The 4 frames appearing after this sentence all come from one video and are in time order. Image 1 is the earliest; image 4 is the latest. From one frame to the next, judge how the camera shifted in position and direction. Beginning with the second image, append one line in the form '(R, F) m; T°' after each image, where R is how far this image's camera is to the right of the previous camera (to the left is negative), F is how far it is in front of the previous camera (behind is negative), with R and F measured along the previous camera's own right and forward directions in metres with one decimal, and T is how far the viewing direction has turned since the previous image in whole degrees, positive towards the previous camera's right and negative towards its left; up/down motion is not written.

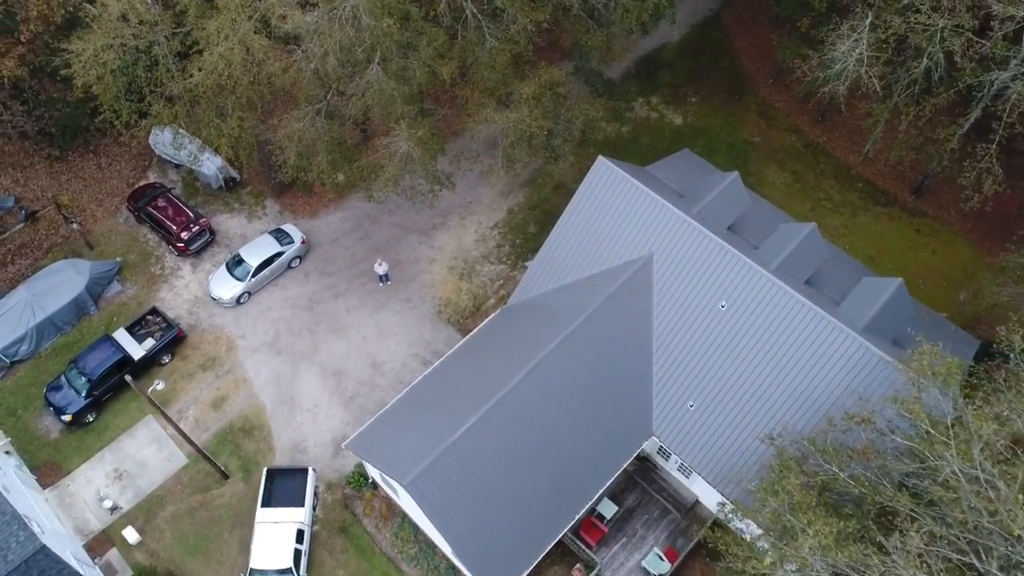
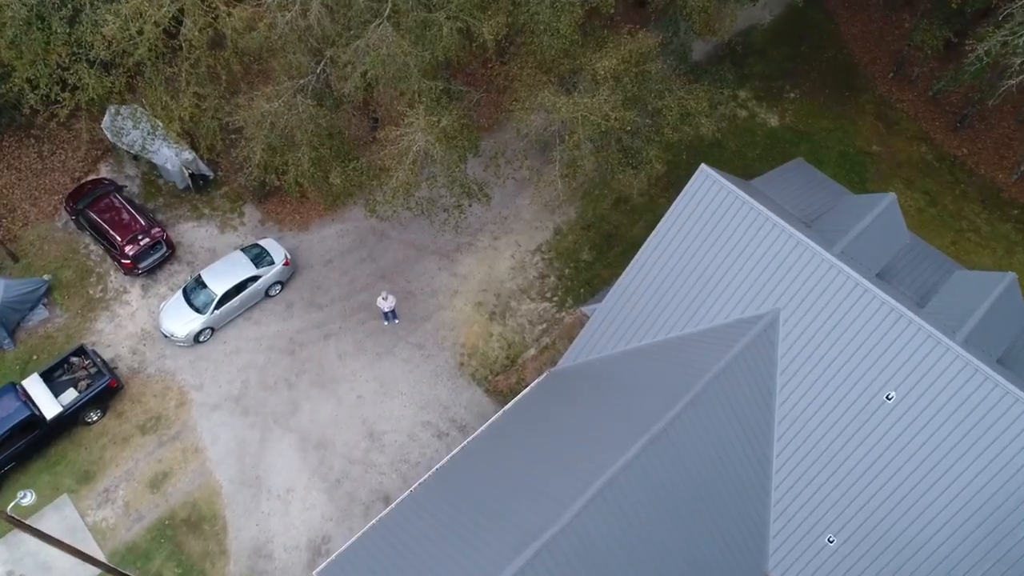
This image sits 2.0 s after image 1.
(-0.8, +7.2) m; -1°
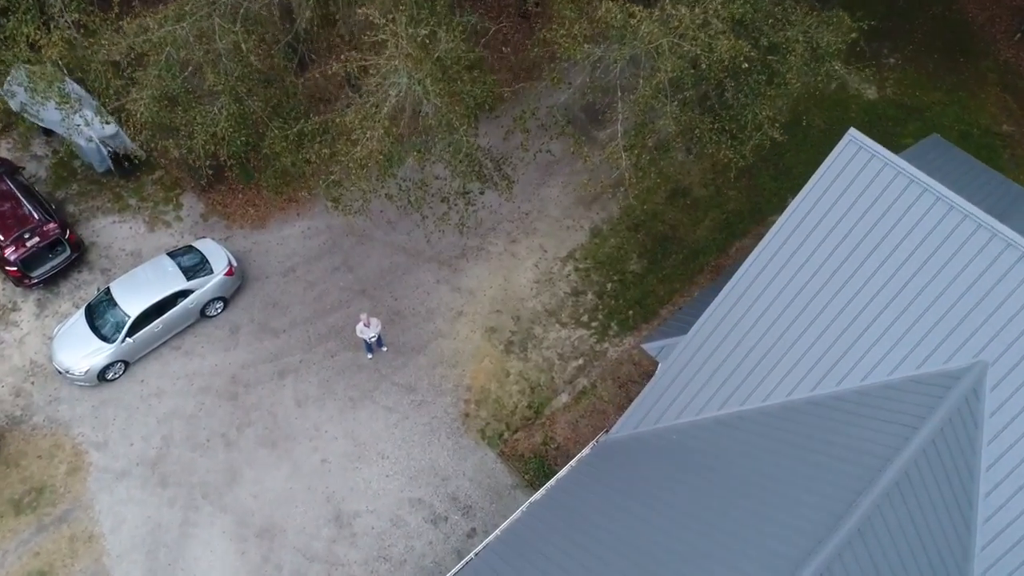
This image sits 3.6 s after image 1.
(-0.4, +6.0) m; 0°
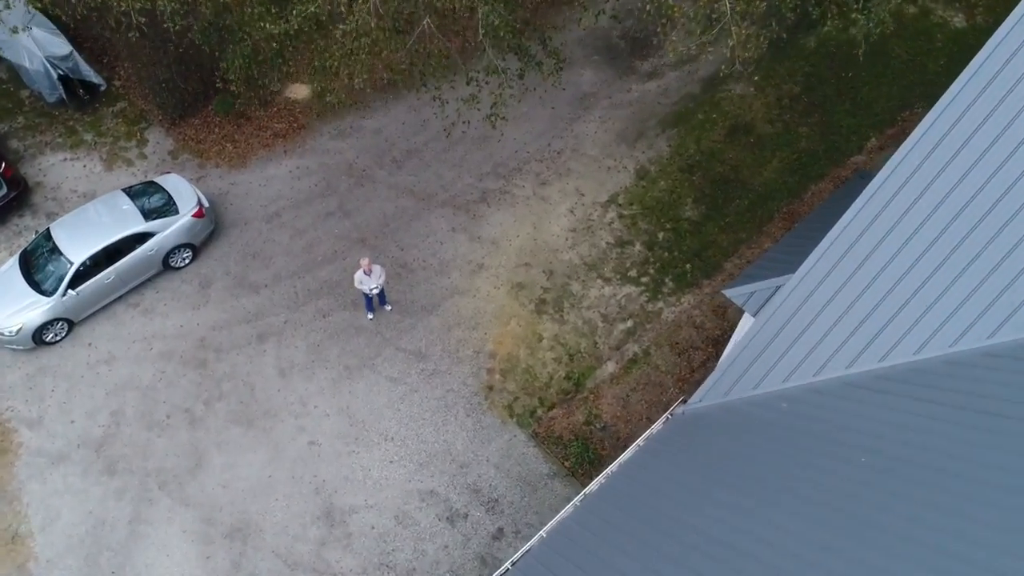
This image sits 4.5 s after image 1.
(-0.5, +3.0) m; 0°
